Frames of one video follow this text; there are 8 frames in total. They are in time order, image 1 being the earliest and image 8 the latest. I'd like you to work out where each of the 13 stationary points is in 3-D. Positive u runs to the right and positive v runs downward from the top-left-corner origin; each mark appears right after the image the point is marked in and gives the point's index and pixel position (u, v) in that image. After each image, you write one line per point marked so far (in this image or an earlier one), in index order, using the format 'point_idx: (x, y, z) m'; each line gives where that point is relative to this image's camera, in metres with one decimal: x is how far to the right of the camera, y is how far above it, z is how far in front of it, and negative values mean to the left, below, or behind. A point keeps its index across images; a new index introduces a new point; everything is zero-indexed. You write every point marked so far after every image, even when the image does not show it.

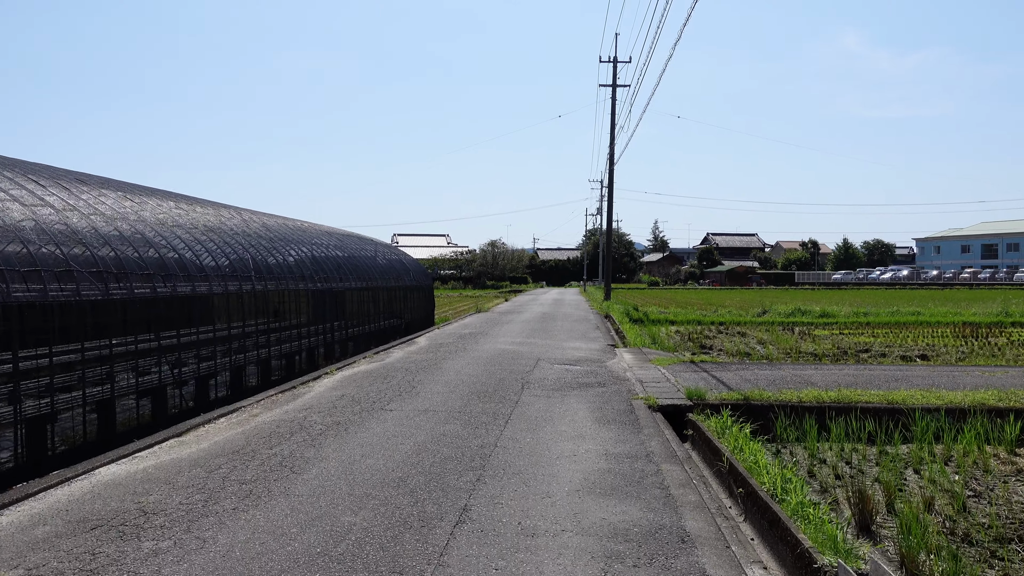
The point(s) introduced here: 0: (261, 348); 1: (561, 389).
0: (-3.7, -0.9, +12.0) m
1: (+0.5, -1.1, +8.5) m
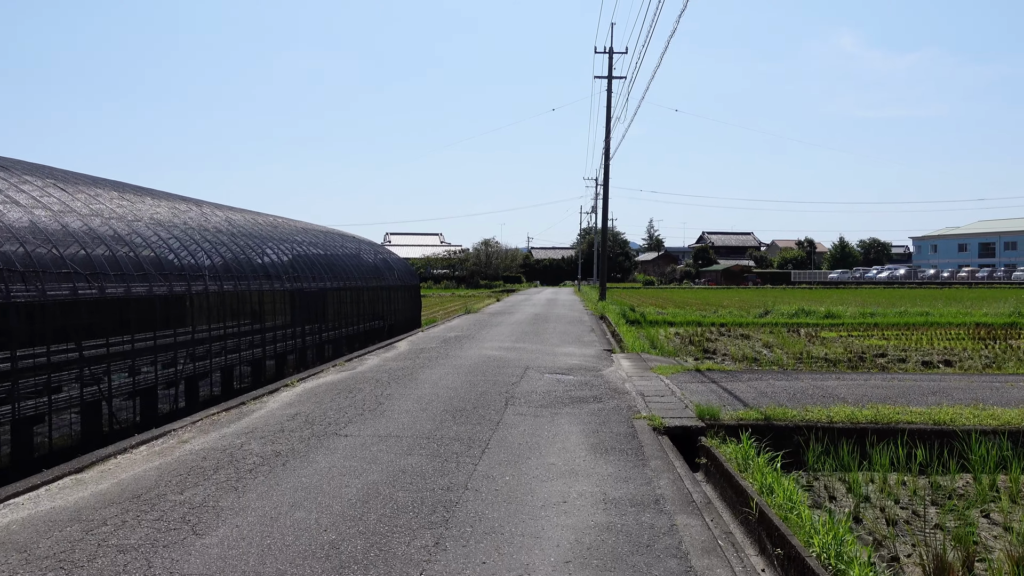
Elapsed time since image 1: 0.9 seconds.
0: (-3.9, -0.9, +10.8) m
1: (+0.4, -1.1, +7.4) m
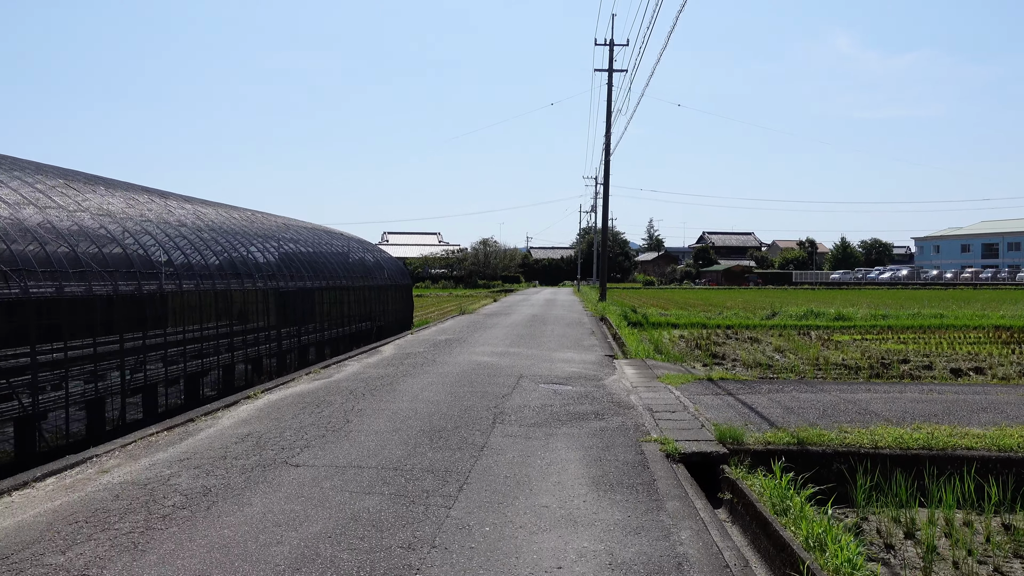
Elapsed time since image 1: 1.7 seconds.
0: (-4.0, -0.9, +9.8) m
1: (+0.3, -1.1, +6.4) m
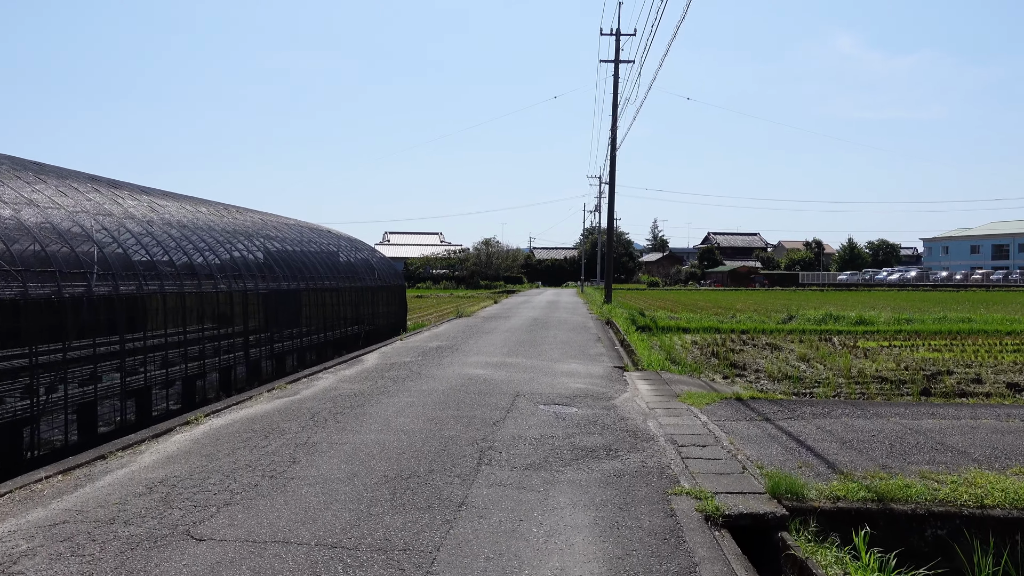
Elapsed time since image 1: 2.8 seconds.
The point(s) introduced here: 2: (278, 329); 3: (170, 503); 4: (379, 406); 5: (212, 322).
0: (-4.1, -0.9, +8.5) m
1: (+0.2, -1.1, +5.0) m
2: (-4.0, -0.7, +13.5) m
3: (-1.8, -1.1, +4.2) m
4: (-1.2, -1.1, +7.2) m
5: (-4.2, -0.5, +10.9) m
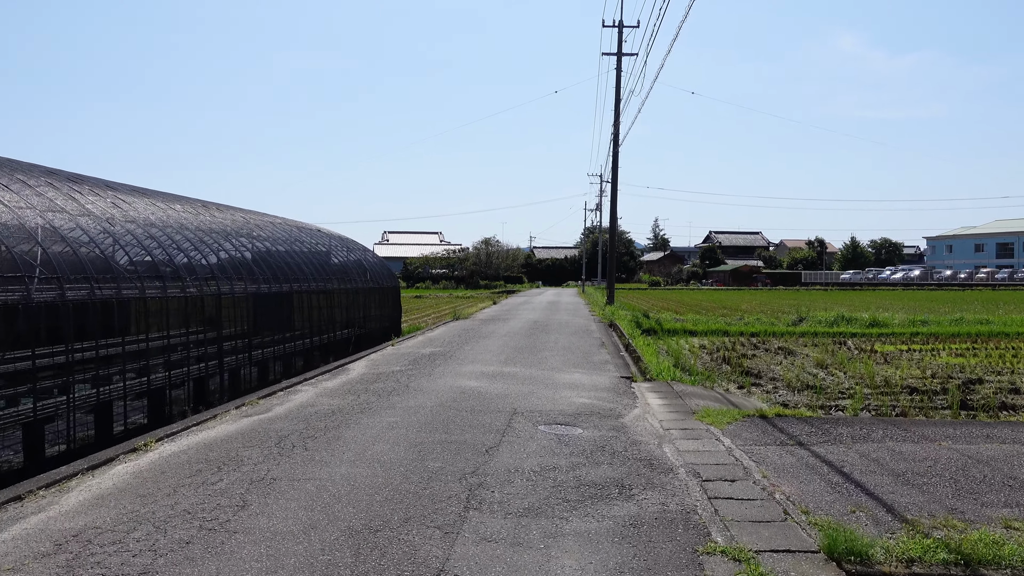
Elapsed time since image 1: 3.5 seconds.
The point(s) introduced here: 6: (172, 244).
0: (-4.1, -1.0, +7.6) m
1: (+0.2, -1.2, +4.2) m
2: (-4.0, -0.7, +12.7) m
3: (-1.9, -1.2, +3.4) m
4: (-1.3, -1.1, +6.4) m
5: (-4.2, -0.5, +10.1) m
6: (-4.7, +0.6, +10.9) m
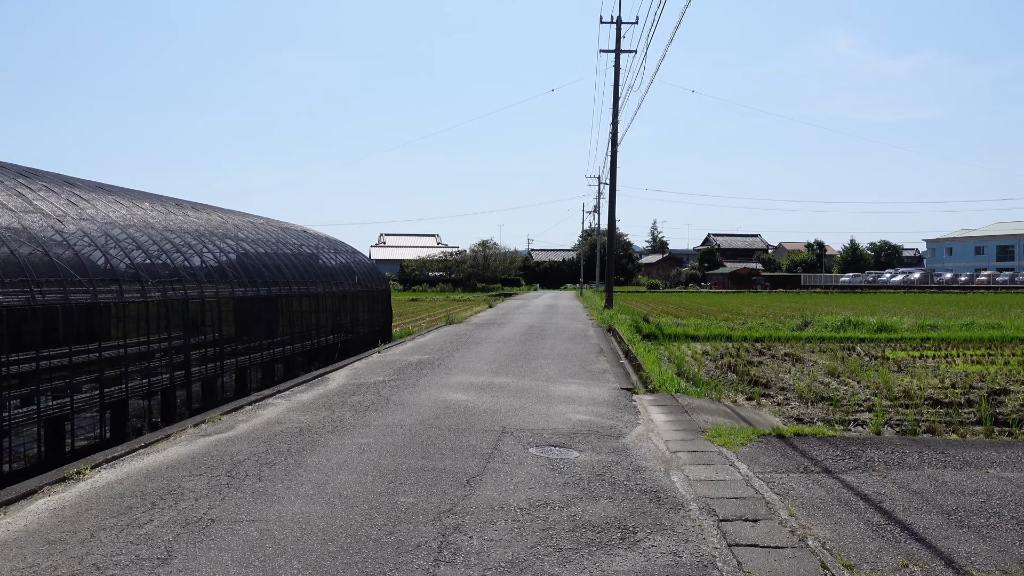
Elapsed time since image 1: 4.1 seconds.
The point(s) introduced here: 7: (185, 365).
0: (-4.2, -1.0, +6.9) m
1: (+0.1, -1.2, +3.4) m
2: (-4.1, -0.8, +11.9) m
3: (-2.0, -1.2, +2.6) m
4: (-1.3, -1.2, +5.6) m
5: (-4.3, -0.6, +9.3) m
6: (-4.8, +0.6, +10.1) m
7: (-4.2, -1.0, +10.1) m
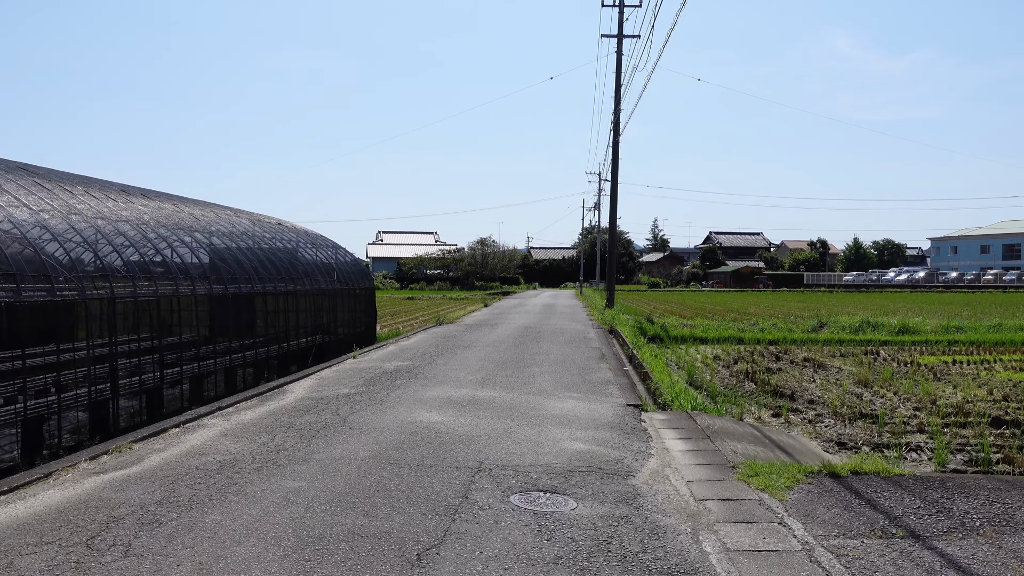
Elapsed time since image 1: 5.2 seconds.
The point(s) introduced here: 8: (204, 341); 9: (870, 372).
0: (-4.3, -1.0, +5.5) m
1: (-0.1, -1.2, +2.0) m
2: (-4.3, -0.8, +10.5) m
3: (-2.1, -1.2, +1.2) m
4: (-1.5, -1.1, +4.3) m
5: (-4.4, -0.5, +7.9) m
6: (-5.0, +0.6, +8.7) m
7: (-4.3, -1.0, +8.7) m
8: (-4.3, -0.8, +10.3) m
9: (+5.4, -1.3, +12.0) m
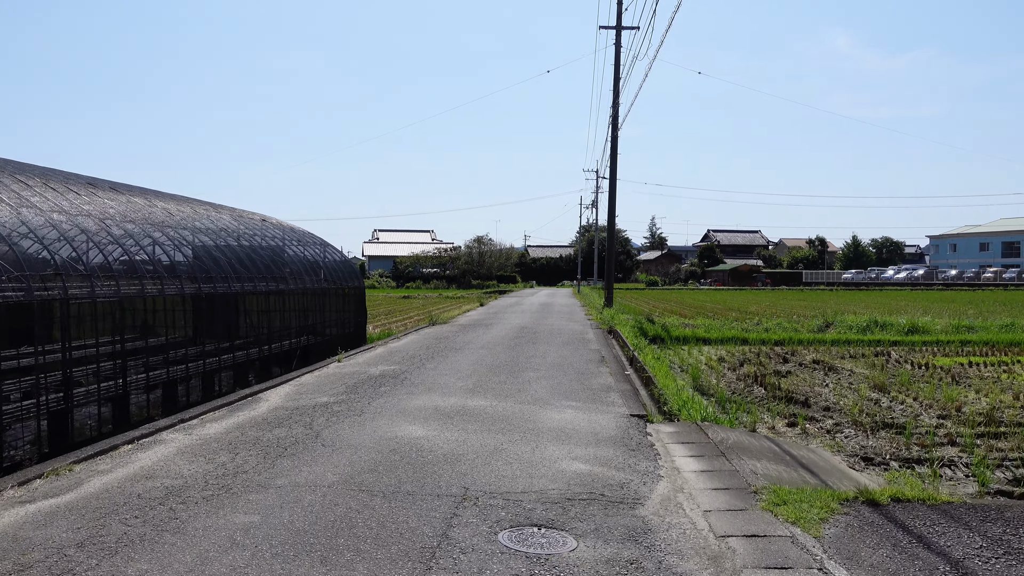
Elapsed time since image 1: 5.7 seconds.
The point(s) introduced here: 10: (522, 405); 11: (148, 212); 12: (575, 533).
0: (-4.4, -1.0, +4.8) m
1: (-0.1, -1.2, +1.4) m
2: (-4.3, -0.8, +9.9) m
3: (-2.1, -1.2, +0.6) m
4: (-1.5, -1.1, +3.6) m
5: (-4.5, -0.5, +7.3) m
6: (-5.0, +0.6, +8.1) m
7: (-4.4, -1.0, +8.0) m
8: (-4.4, -0.8, +9.7) m
9: (+5.4, -1.3, +11.4) m
10: (+0.1, -1.1, +7.2) m
11: (-5.5, +1.1, +11.3) m
12: (+0.3, -1.2, +3.8) m
